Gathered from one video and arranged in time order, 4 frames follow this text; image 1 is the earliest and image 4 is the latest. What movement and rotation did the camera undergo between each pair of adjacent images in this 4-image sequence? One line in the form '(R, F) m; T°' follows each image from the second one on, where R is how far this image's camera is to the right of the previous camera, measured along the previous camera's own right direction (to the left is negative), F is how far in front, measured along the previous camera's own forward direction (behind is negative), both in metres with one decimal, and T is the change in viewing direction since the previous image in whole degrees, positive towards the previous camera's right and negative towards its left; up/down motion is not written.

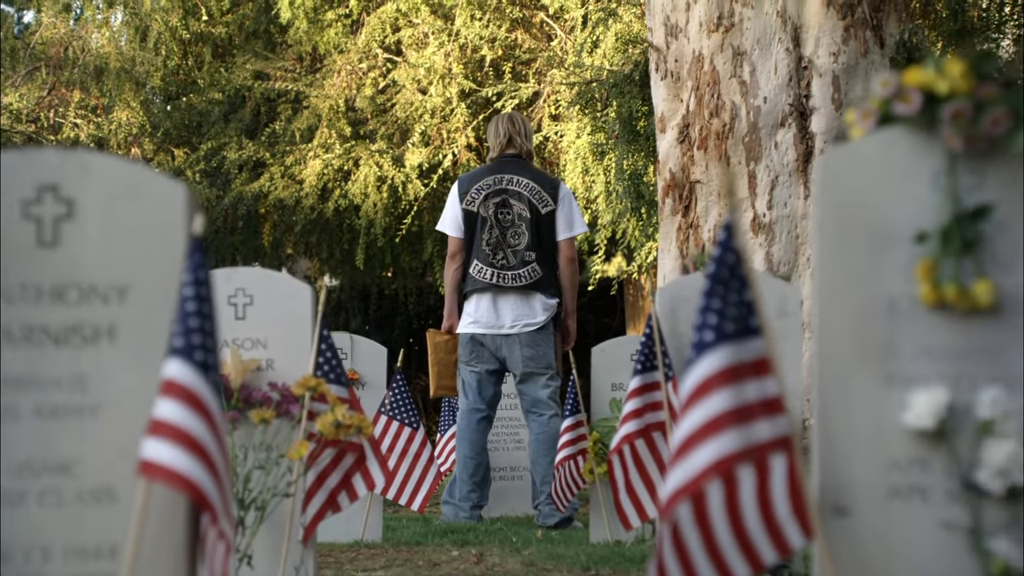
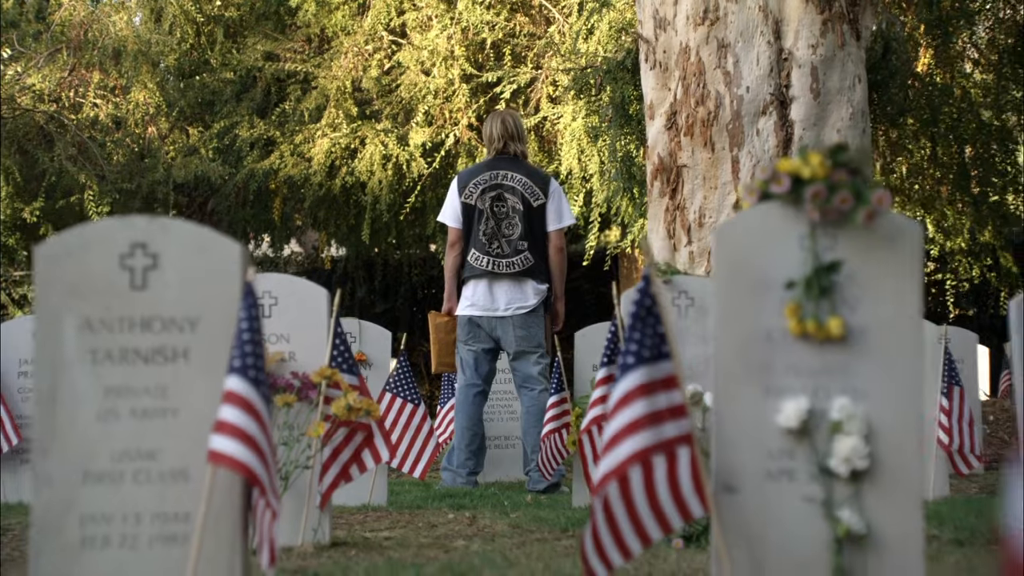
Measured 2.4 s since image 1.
(+0.1, -0.9) m; 0°
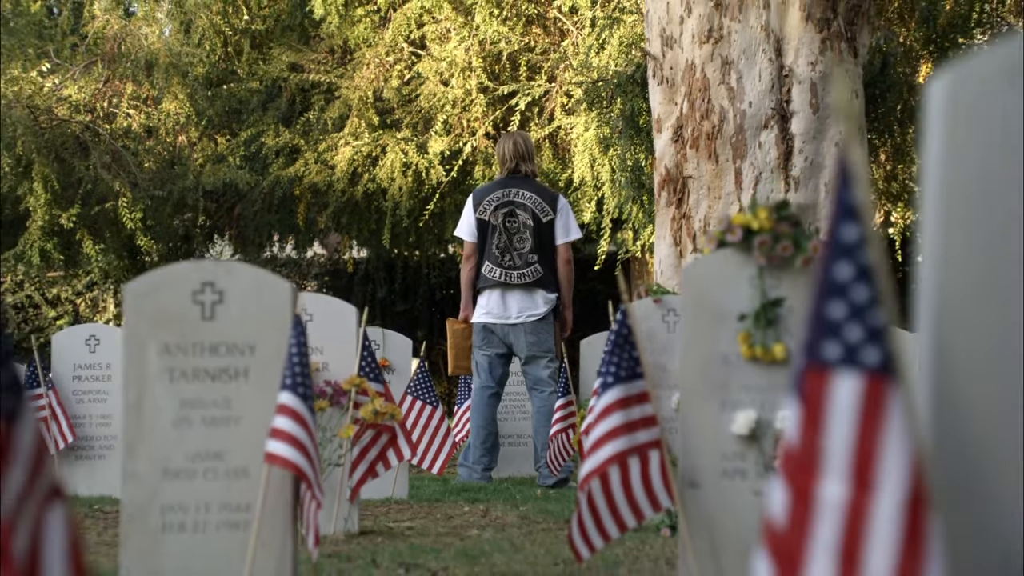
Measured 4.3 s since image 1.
(+0.1, -0.8) m; -1°
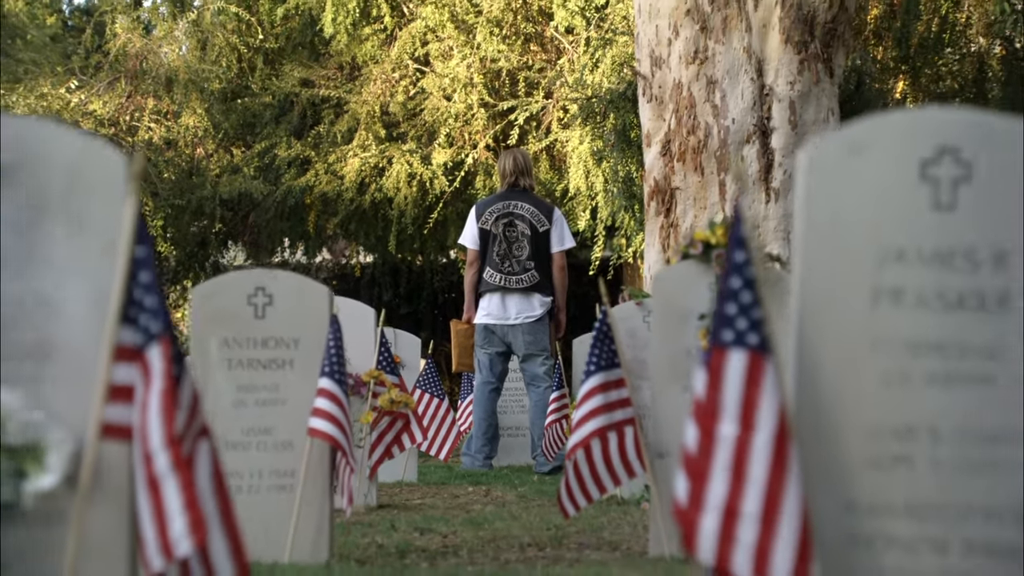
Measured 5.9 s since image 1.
(0.0, -1.1) m; 0°
